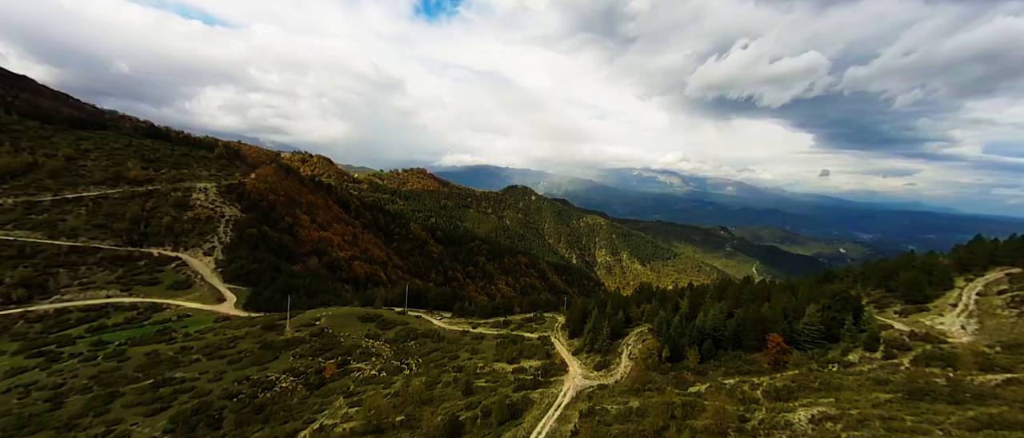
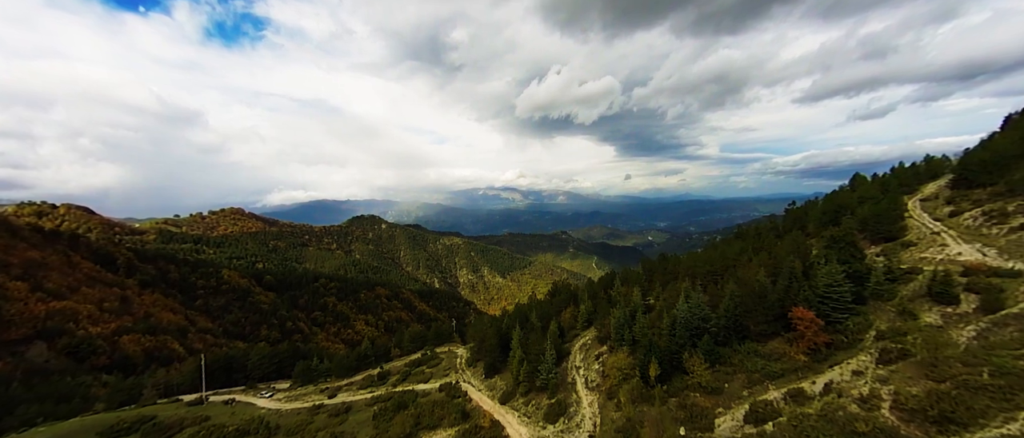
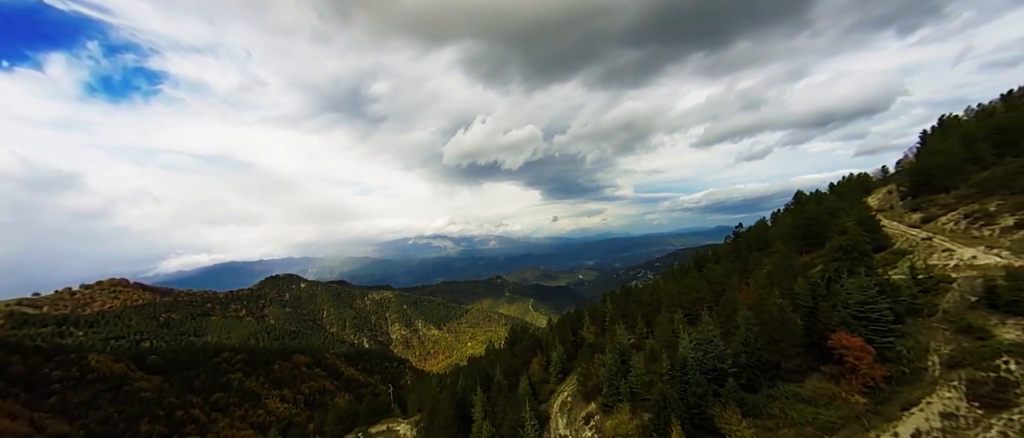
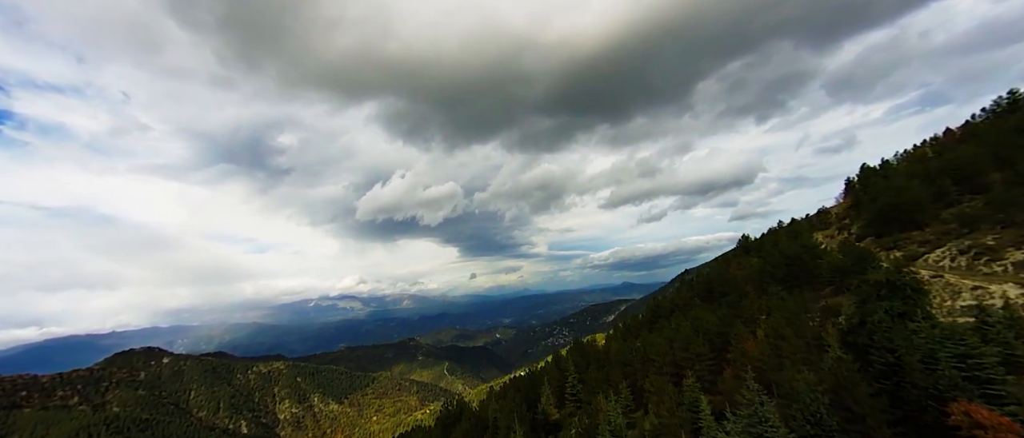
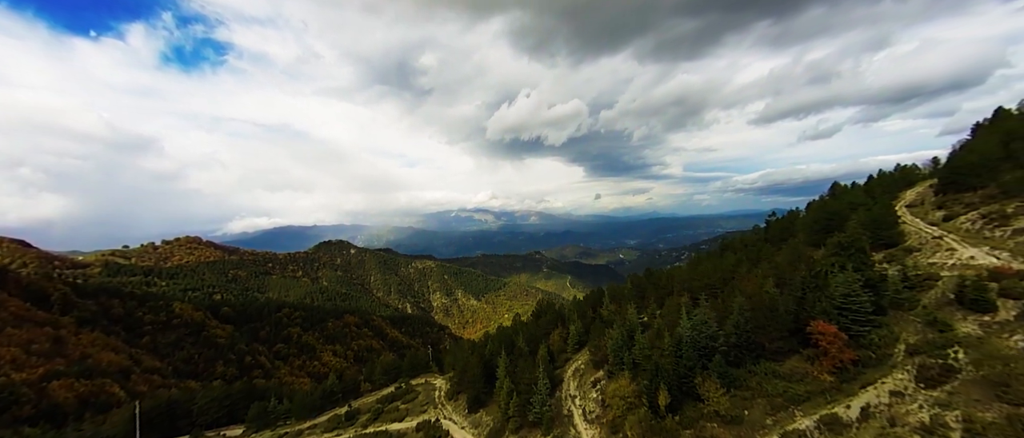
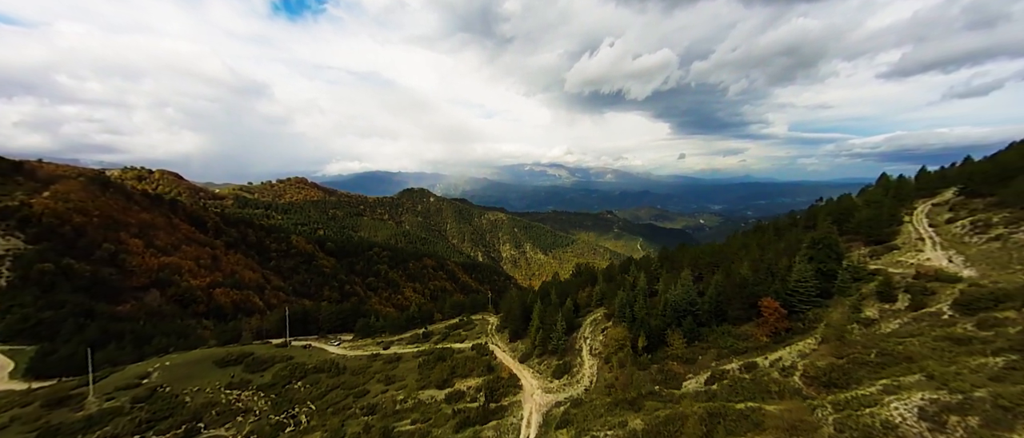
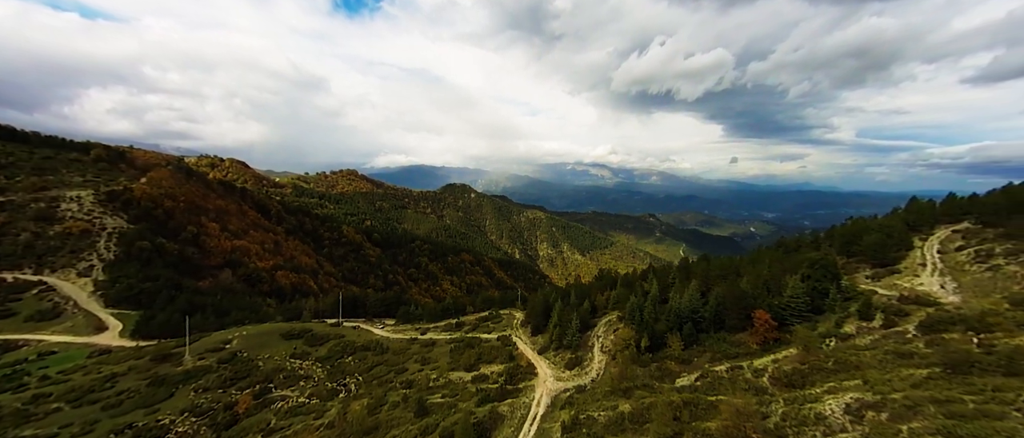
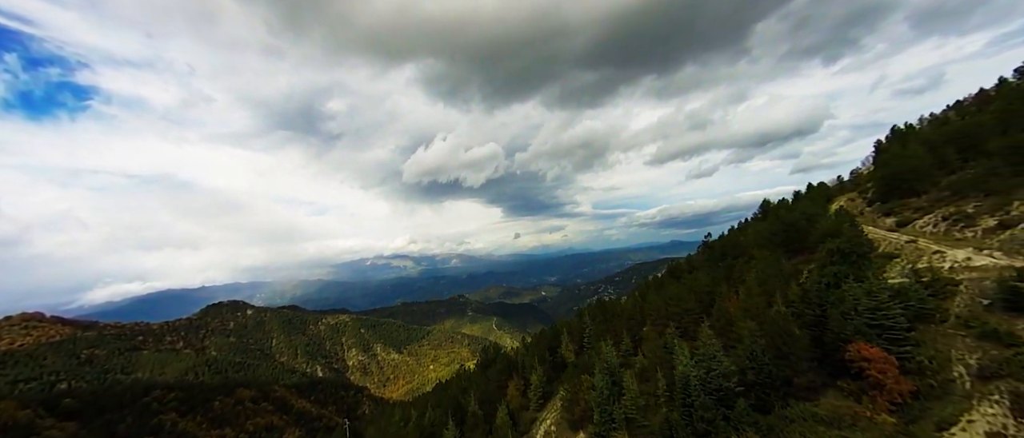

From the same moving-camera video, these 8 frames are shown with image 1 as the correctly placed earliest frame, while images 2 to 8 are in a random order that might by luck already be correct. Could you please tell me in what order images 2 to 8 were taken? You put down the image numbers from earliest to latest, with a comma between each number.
7, 6, 2, 5, 3, 8, 4
